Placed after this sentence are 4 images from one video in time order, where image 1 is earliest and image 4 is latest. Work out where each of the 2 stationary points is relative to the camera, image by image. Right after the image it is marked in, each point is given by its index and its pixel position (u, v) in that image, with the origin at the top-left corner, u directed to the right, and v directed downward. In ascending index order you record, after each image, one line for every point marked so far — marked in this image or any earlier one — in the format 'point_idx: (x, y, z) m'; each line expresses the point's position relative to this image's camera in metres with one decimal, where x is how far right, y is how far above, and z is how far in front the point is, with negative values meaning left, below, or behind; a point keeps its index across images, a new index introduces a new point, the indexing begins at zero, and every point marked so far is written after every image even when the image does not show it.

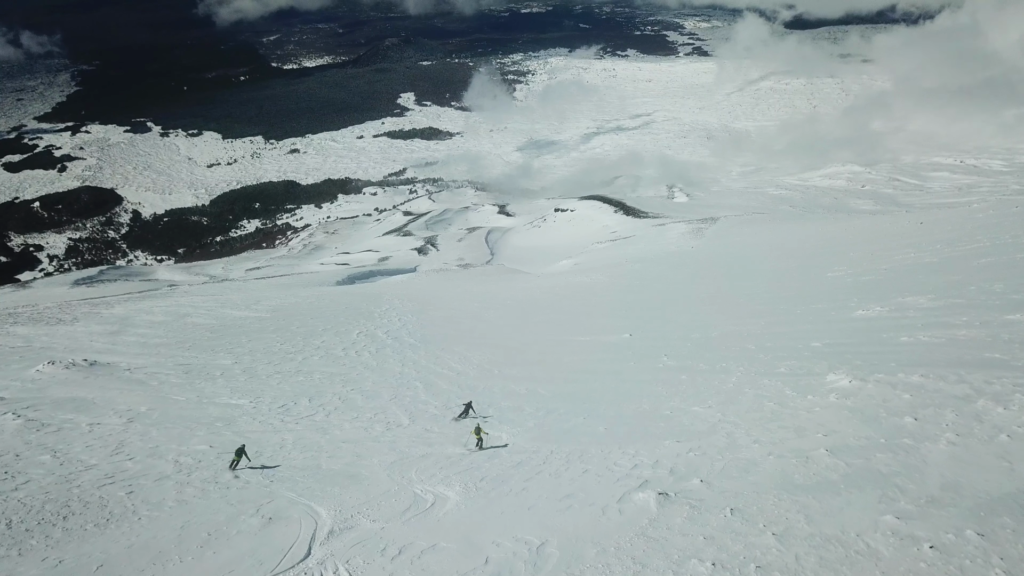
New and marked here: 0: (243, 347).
0: (-3.5, -0.8, +12.1) m
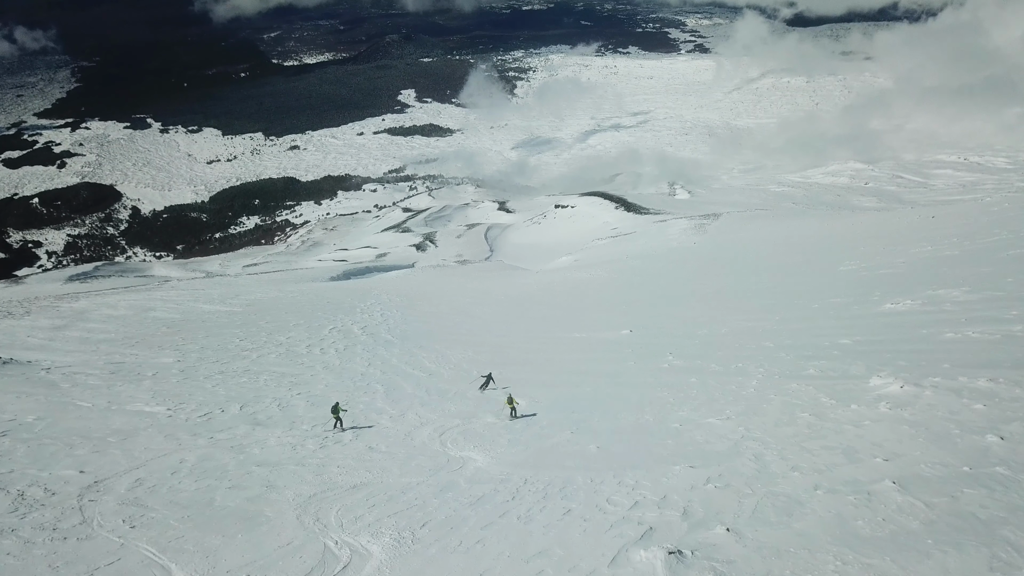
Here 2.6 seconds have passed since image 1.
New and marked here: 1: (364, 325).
0: (-3.7, -0.7, +10.8) m
1: (-2.4, -0.6, +14.5) m
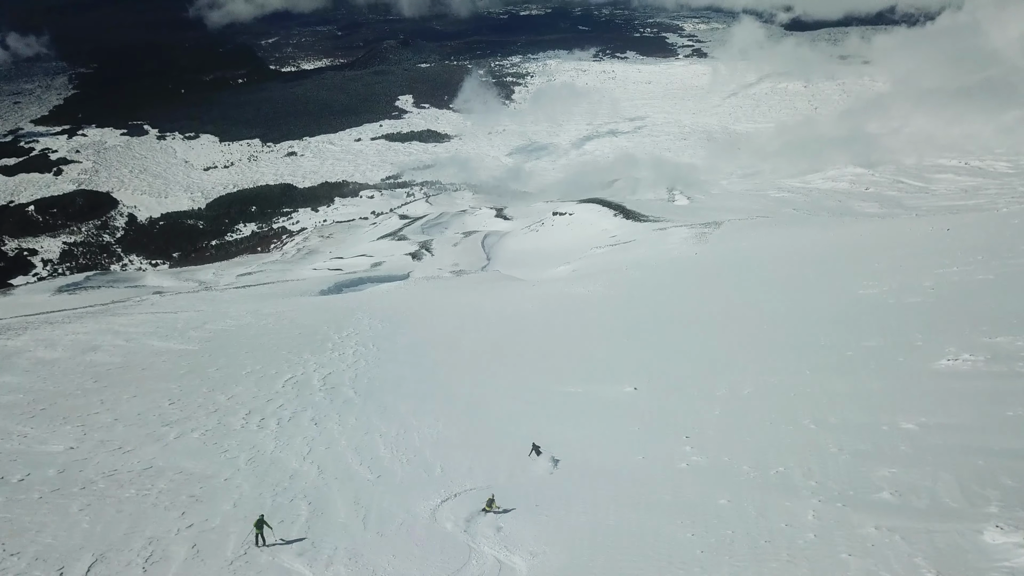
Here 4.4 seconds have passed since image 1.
0: (-3.9, -1.2, +9.0) m
1: (-2.5, -1.1, +12.7) m
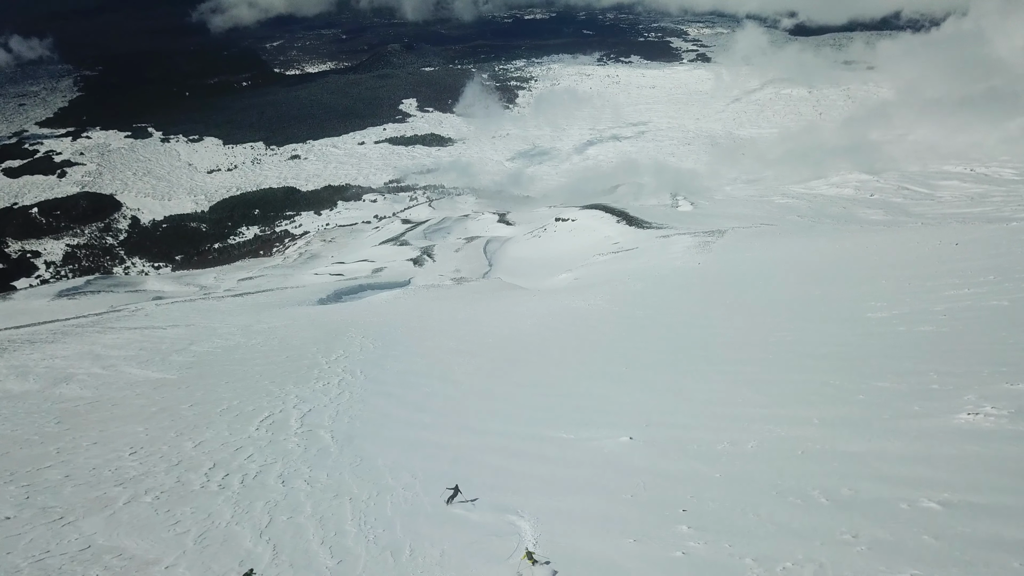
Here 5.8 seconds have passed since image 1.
0: (-4.0, -1.6, +8.3) m
1: (-2.7, -1.6, +12.0) m
